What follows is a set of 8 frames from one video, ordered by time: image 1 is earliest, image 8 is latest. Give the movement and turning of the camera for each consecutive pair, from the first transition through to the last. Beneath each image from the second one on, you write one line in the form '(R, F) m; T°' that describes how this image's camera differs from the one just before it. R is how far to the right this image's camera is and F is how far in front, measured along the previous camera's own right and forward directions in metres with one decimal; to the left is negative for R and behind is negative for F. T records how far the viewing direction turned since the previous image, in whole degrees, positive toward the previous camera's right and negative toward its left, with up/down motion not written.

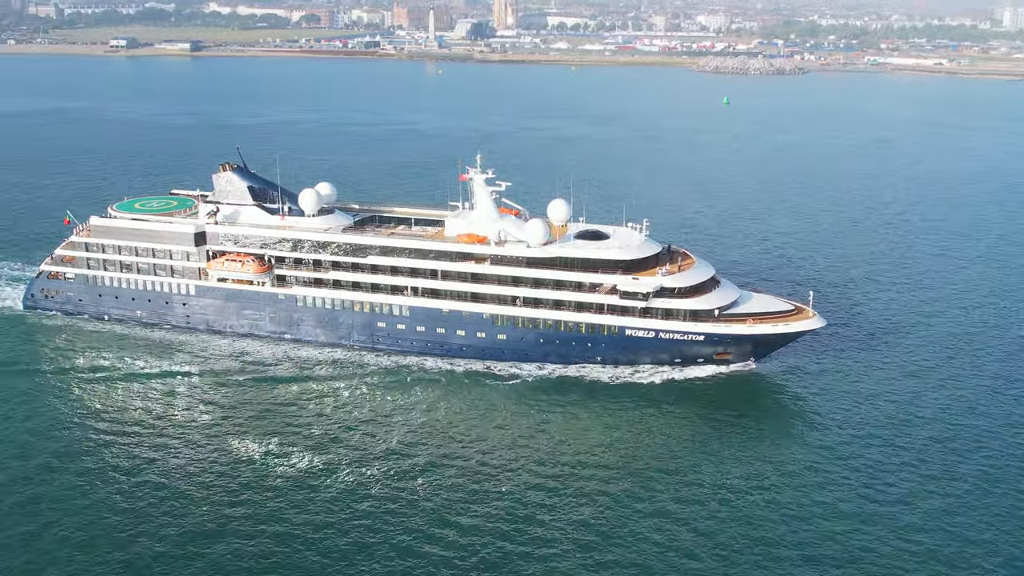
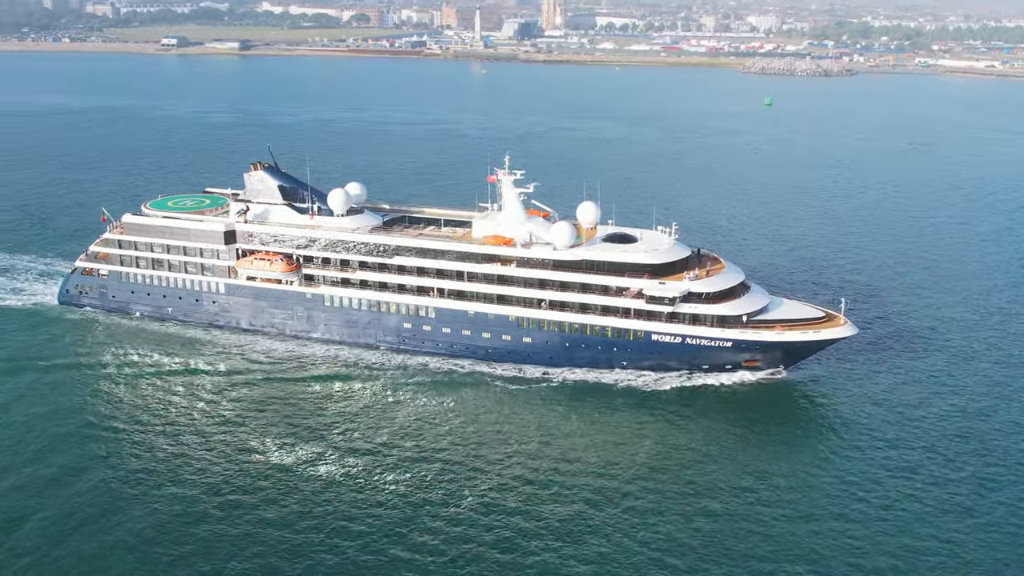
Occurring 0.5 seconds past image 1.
(+2.2, -0.7) m; -3°
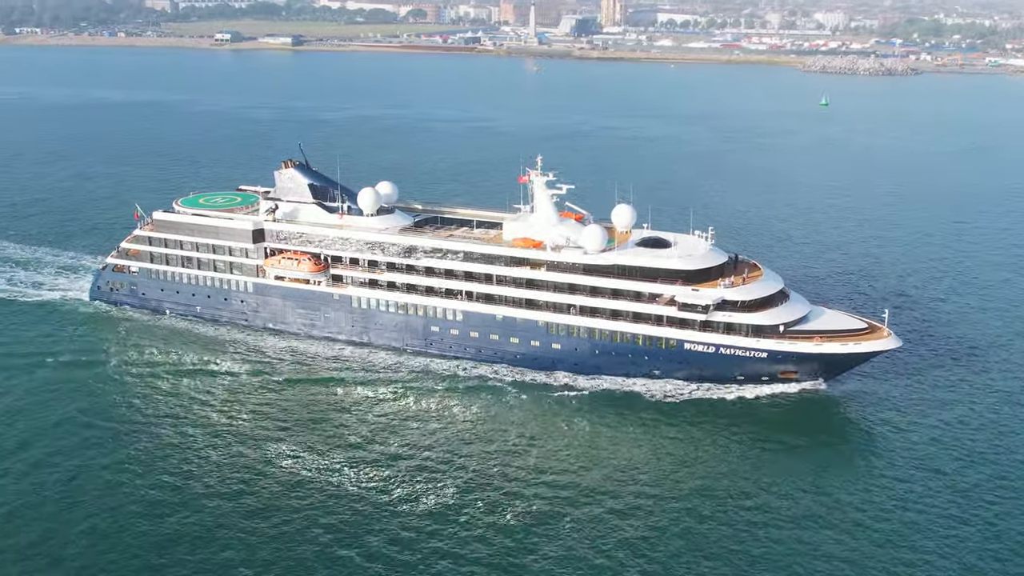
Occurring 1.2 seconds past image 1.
(+2.6, +1.1) m; -3°
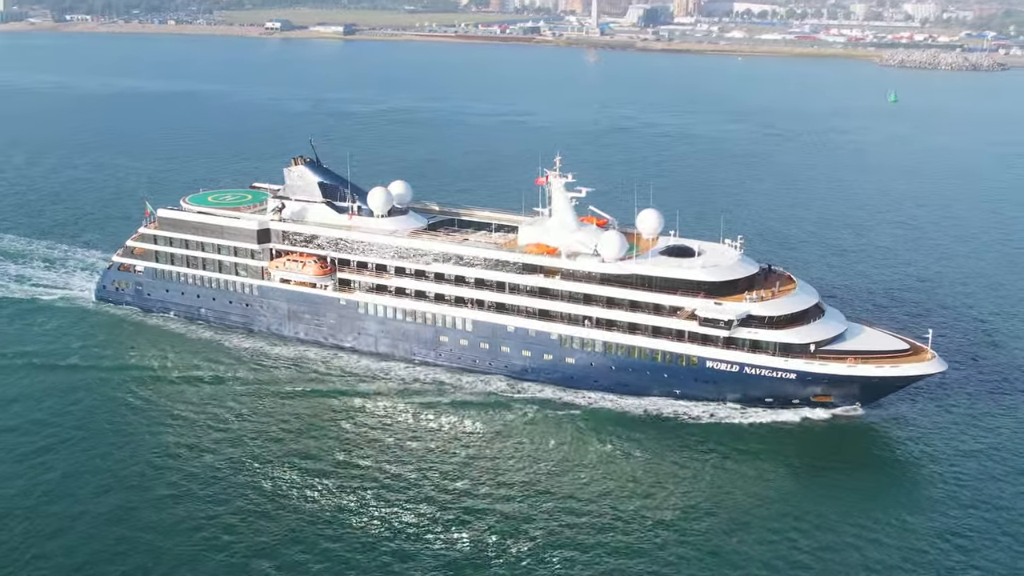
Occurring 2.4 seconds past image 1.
(+4.3, +3.8) m; -5°
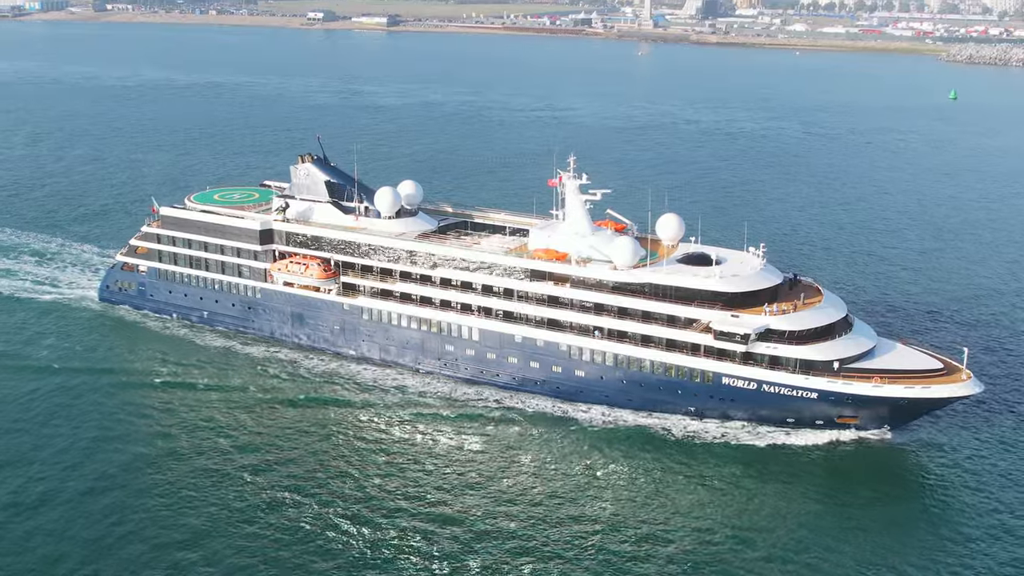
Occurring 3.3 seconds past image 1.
(+3.5, +3.0) m; -4°
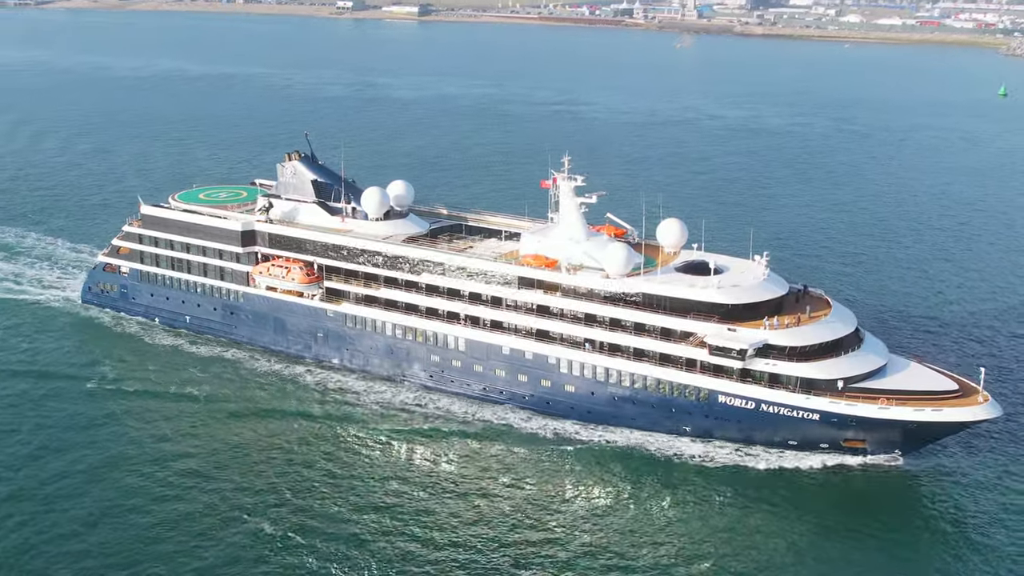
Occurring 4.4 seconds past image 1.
(+3.9, +3.2) m; -4°
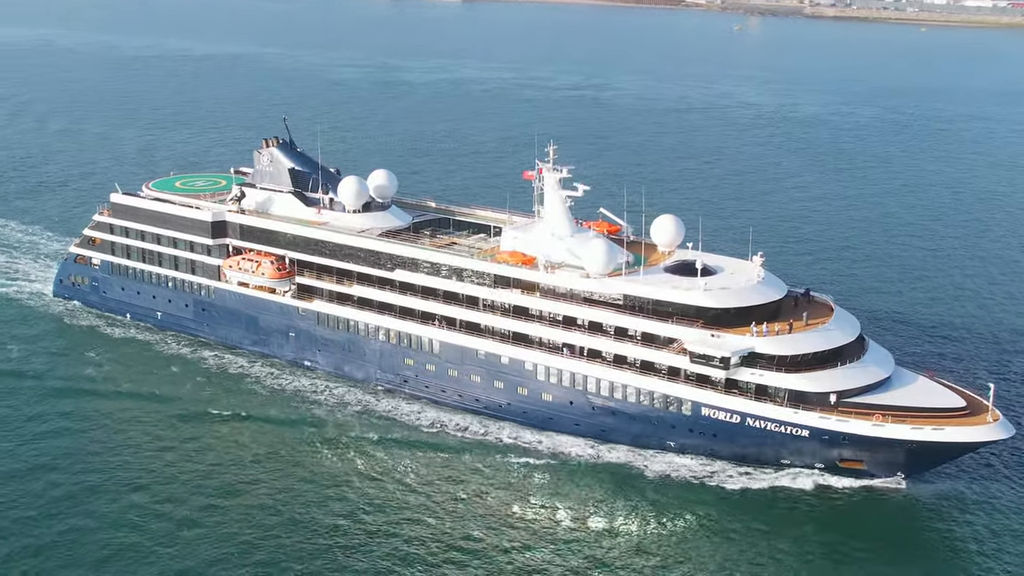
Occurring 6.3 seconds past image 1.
(+5.5, +4.4) m; -6°
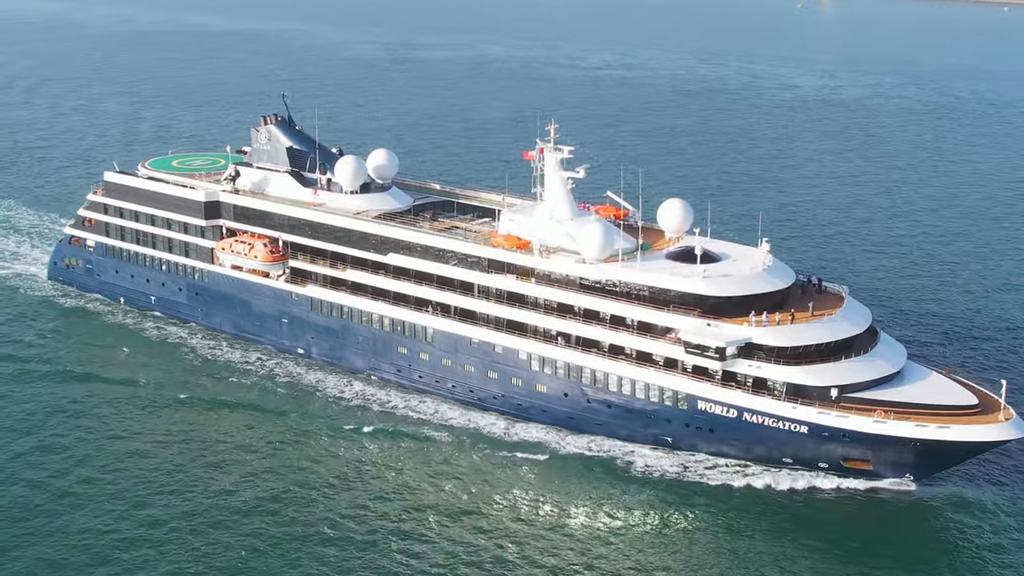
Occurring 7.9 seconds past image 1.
(+3.3, +2.7) m; -4°
